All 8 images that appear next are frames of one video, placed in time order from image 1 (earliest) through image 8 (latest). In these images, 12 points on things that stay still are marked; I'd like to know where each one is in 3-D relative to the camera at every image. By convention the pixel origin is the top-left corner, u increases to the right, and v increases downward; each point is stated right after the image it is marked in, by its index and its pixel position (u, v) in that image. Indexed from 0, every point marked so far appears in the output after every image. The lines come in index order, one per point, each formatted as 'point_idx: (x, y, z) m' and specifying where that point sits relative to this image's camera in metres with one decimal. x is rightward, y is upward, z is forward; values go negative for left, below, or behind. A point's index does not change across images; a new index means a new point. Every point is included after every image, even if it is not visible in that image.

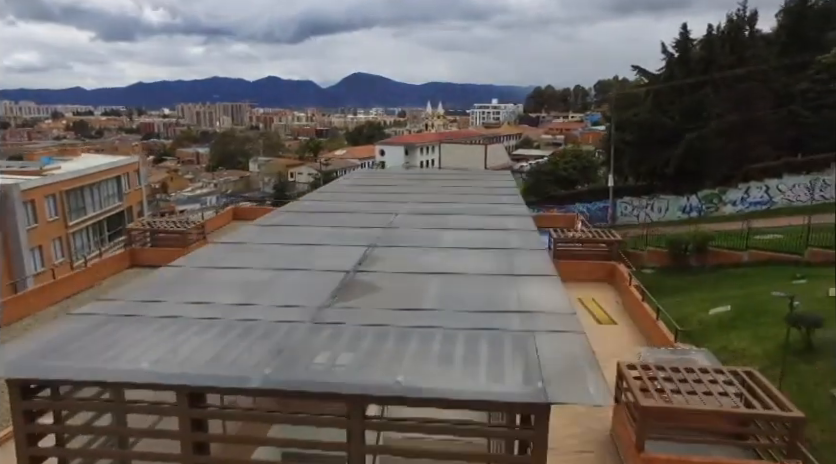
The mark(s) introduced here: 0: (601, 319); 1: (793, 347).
0: (+3.6, -1.7, +11.7) m
1: (+10.2, -3.1, +16.2) m
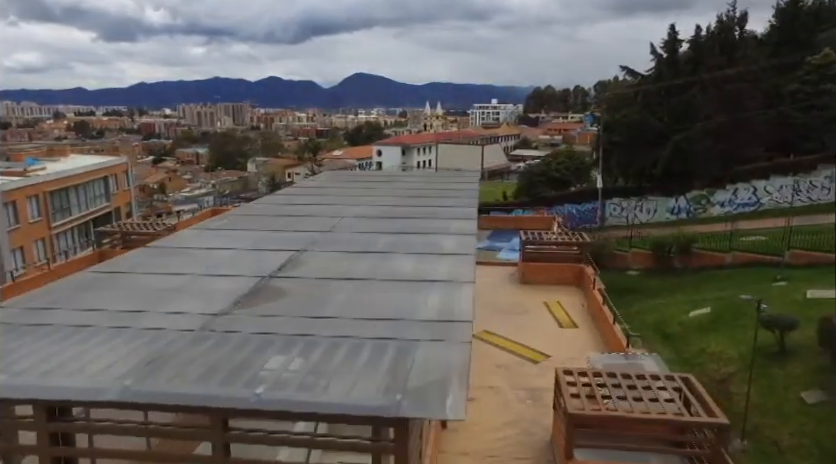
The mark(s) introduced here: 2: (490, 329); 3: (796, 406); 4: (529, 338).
0: (+2.8, -1.8, +11.6) m
1: (+9.5, -3.2, +16.1) m
2: (+1.3, -1.9, +11.3) m
3: (+8.8, -4.1, +14.0) m
4: (+2.0, -2.0, +10.9) m
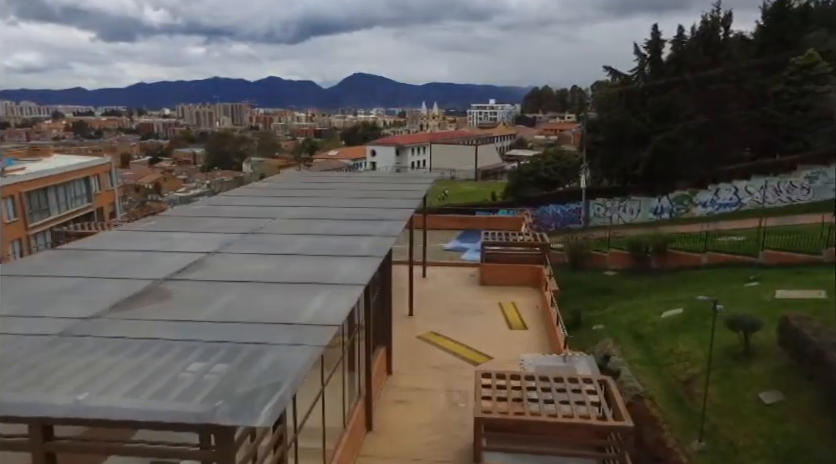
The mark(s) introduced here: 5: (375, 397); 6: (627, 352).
0: (+1.8, -1.8, +11.6) m
1: (+8.5, -3.2, +16.1) m
2: (+0.4, -1.9, +11.3) m
3: (+7.8, -4.1, +14.0) m
4: (+1.0, -2.0, +10.9) m
5: (-0.6, -2.3, +8.5) m
6: (+6.9, -3.9, +19.4) m
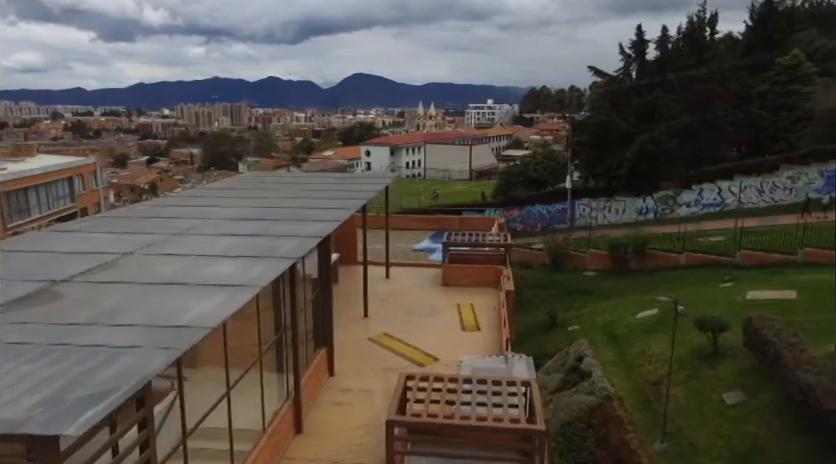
0: (+0.9, -1.8, +11.5) m
1: (+7.6, -3.2, +16.0) m
2: (-0.5, -1.9, +11.2) m
3: (+6.9, -4.1, +14.0) m
4: (+0.1, -2.0, +10.8) m
5: (-1.5, -2.3, +8.4) m
6: (+6.0, -3.9, +19.3) m
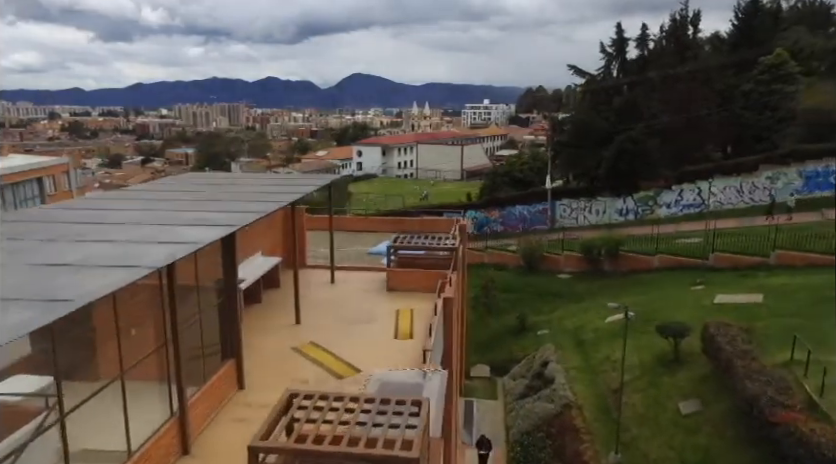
0: (-0.3, -1.9, +10.9) m
1: (+6.3, -3.3, +15.5) m
2: (-1.8, -2.0, +10.7) m
3: (+5.7, -4.2, +13.4) m
4: (-1.1, -2.1, +10.3) m
5: (-2.7, -2.4, +7.9) m
6: (+4.7, -4.0, +18.8) m
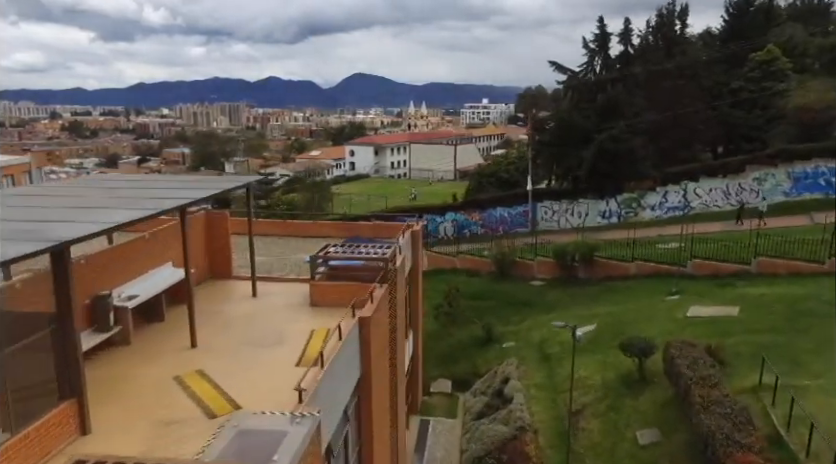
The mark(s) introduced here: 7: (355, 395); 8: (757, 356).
0: (-1.8, -2.0, +9.5) m
1: (+4.9, -3.4, +14.1) m
2: (-3.2, -2.1, +9.2) m
3: (+4.2, -4.3, +12.0) m
4: (-2.6, -2.2, +8.8) m
5: (-4.2, -2.6, +6.4) m
6: (+3.3, -4.2, +17.3) m
7: (-1.1, -2.7, +10.1) m
8: (+7.2, -2.6, +12.7) m
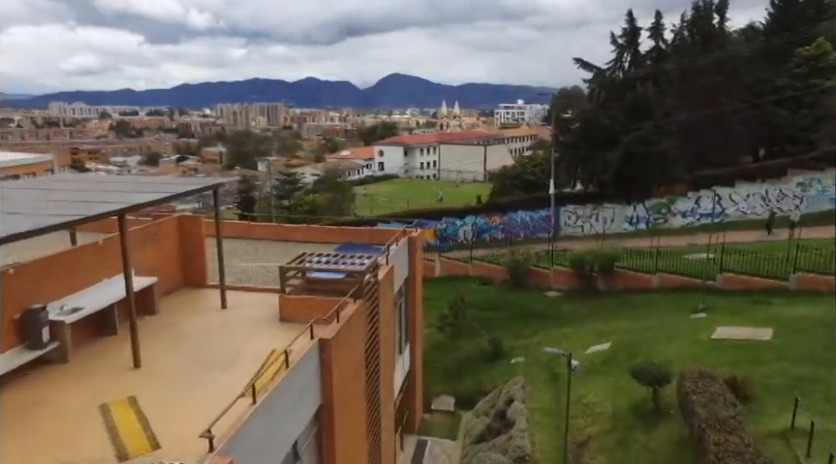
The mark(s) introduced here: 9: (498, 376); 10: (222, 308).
0: (-2.3, -2.2, +8.4) m
1: (+4.6, -3.7, +12.5) m
2: (-3.8, -2.2, +8.2) m
3: (+3.8, -4.6, +10.5) m
4: (-3.1, -2.3, +7.7) m
5: (-4.9, -2.7, +5.4) m
6: (+3.2, -4.4, +15.9) m
7: (-1.6, -2.9, +8.9) m
8: (+6.9, -2.9, +11.0) m
9: (+2.4, -4.4, +18.1) m
10: (-3.8, -1.5, +11.6) m
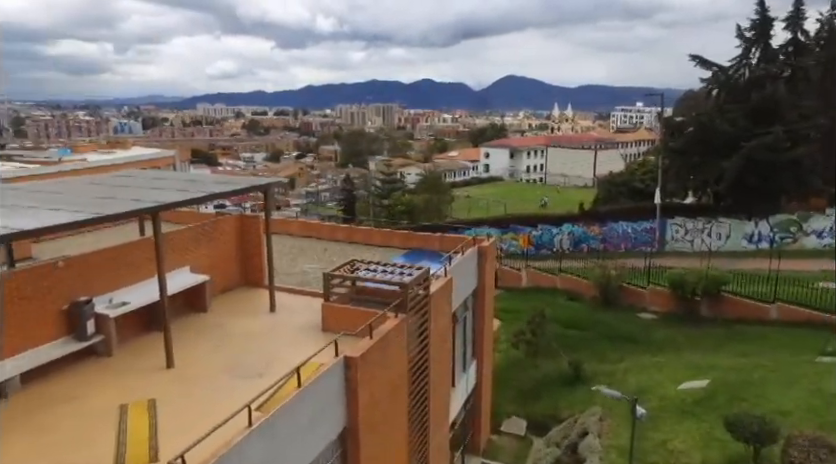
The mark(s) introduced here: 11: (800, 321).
0: (-1.9, -2.2, +7.8) m
1: (+5.5, -4.1, +10.7) m
2: (-3.4, -2.2, +7.9) m
3: (+4.4, -5.0, +8.8) m
4: (-2.9, -2.4, +7.4) m
5: (-5.0, -2.6, +5.4) m
6: (+4.7, -4.8, +14.2) m
7: (-1.1, -3.0, +8.2) m
8: (+7.5, -3.4, +8.8) m
9: (+4.4, -4.7, +16.5) m
10: (-2.8, -1.5, +11.3) m
11: (+10.9, -2.4, +17.2) m
